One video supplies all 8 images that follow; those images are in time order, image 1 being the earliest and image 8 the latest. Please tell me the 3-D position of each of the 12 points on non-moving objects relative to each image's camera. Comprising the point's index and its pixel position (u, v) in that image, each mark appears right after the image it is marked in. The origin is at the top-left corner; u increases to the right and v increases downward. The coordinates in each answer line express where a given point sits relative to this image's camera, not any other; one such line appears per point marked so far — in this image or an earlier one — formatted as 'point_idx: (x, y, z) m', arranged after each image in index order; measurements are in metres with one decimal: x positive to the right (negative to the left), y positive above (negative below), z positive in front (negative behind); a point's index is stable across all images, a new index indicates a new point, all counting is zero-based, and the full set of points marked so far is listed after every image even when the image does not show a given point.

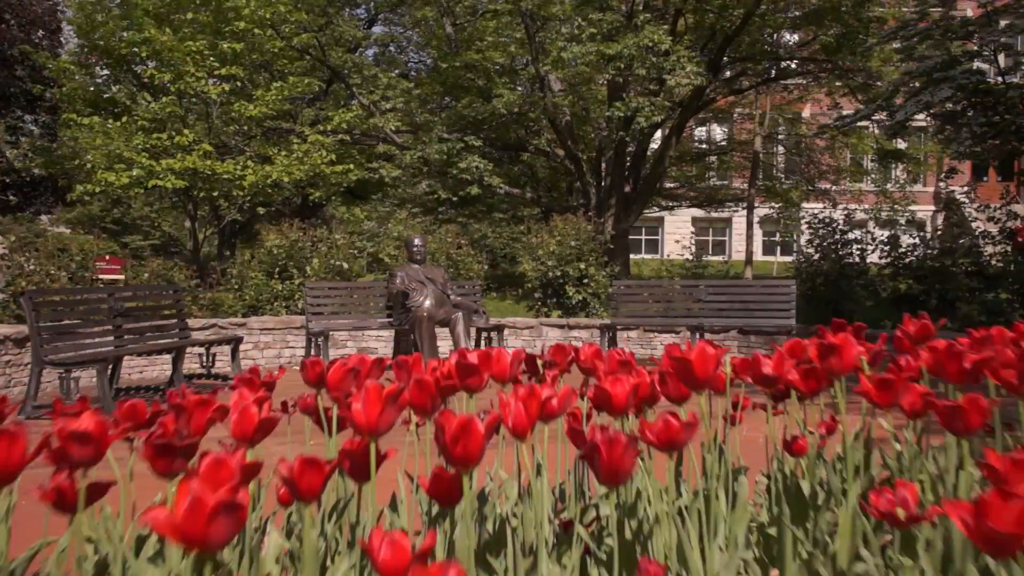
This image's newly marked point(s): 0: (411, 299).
0: (-1.0, -0.1, +9.8) m
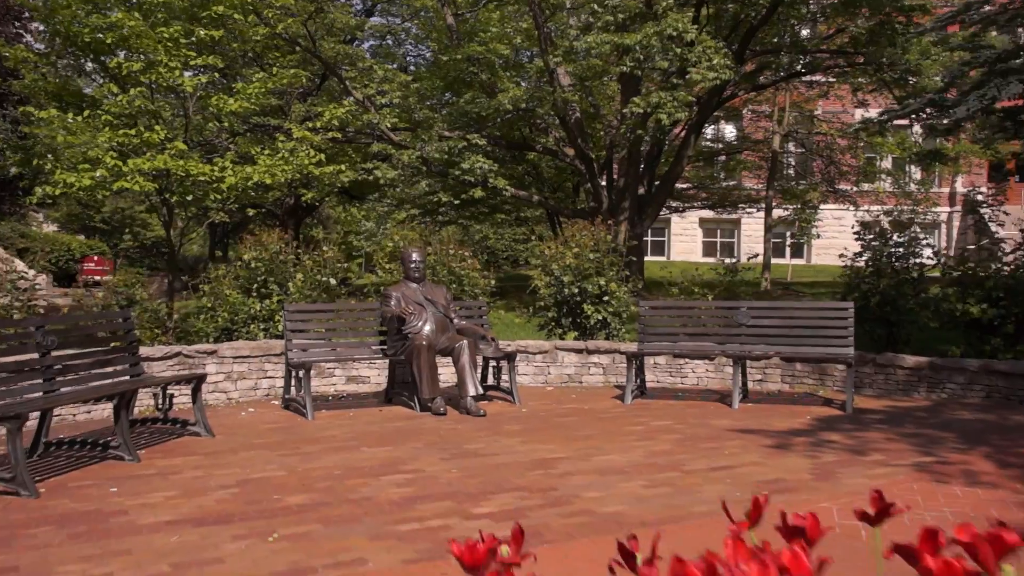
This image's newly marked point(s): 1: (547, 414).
0: (-0.9, -0.3, +8.4) m
1: (+0.3, -1.0, +8.1) m
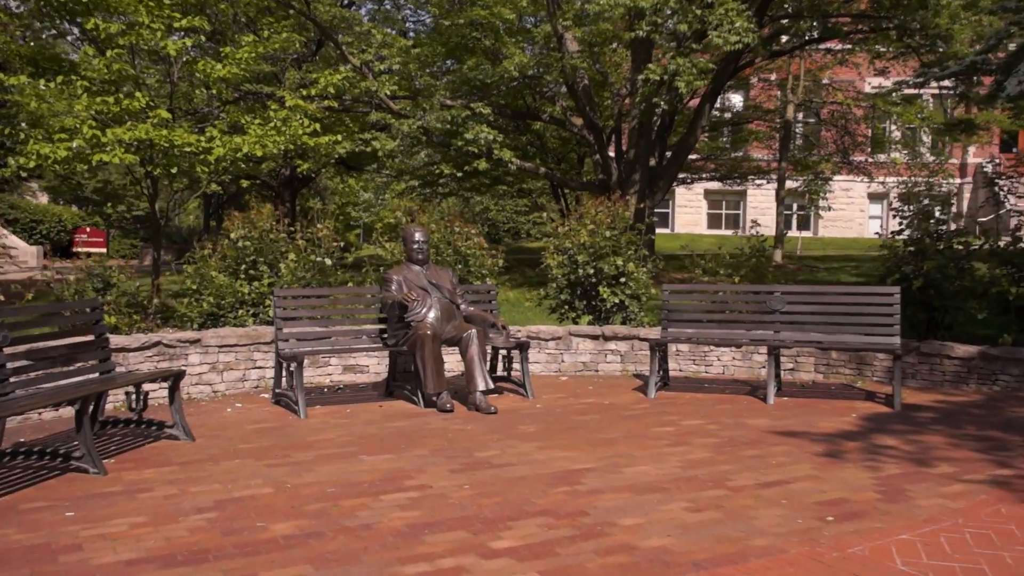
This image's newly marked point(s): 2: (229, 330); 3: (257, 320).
0: (-0.8, -0.2, +7.6) m
1: (+0.4, -0.9, +7.4) m
2: (-2.3, -0.4, +8.1) m
3: (-2.3, -0.3, +8.9) m
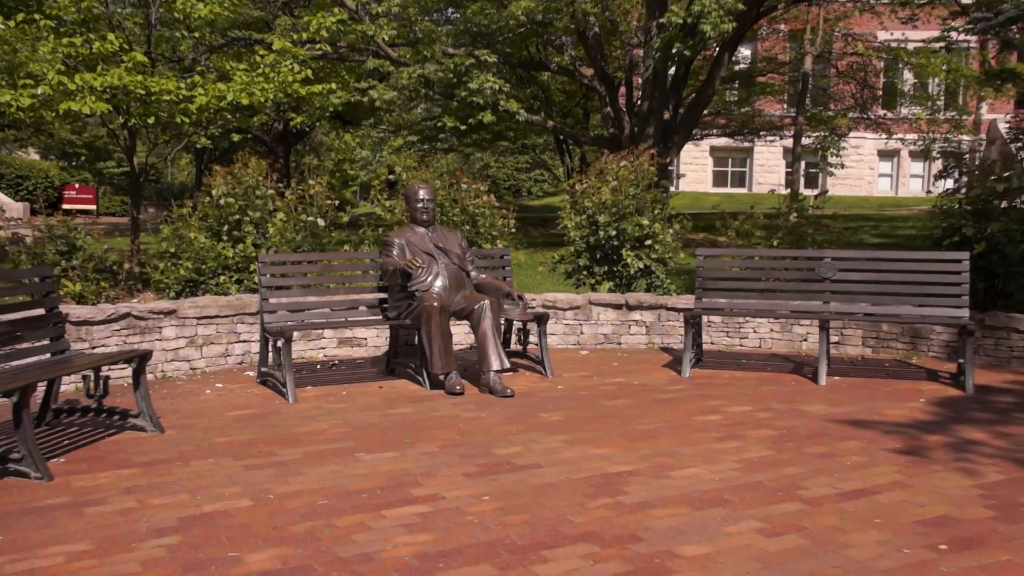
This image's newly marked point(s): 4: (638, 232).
0: (-0.7, +0.1, +6.7) m
1: (+0.5, -0.7, +6.5) m
2: (-2.2, -0.1, +7.1) m
3: (-2.2, 0.0, +8.0) m
4: (+1.1, +0.5, +8.8) m
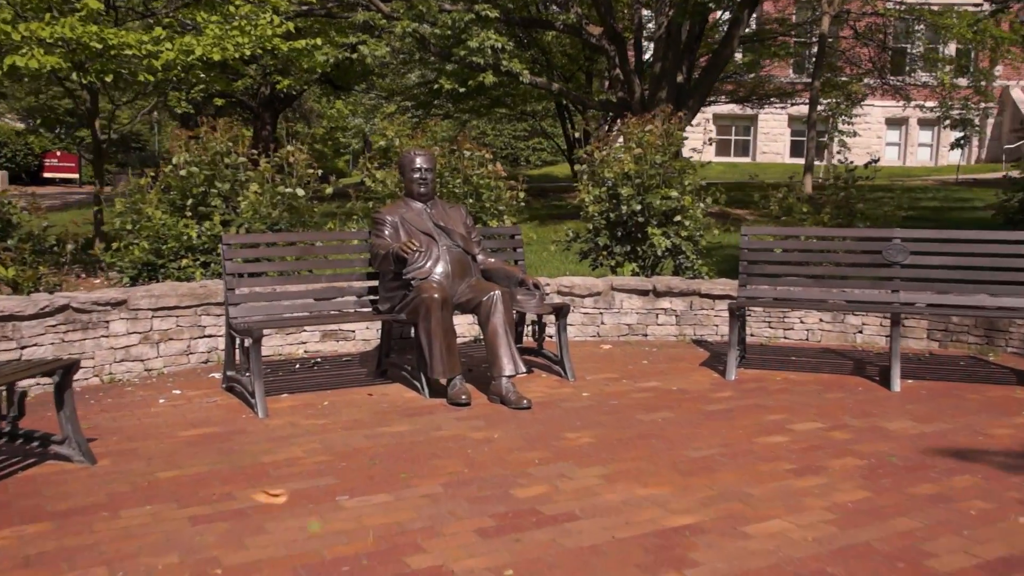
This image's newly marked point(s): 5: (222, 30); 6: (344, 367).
0: (-0.6, +0.1, +5.6) m
1: (+0.6, -0.6, +5.4) m
2: (-2.1, 0.0, +6.0) m
3: (-2.1, +0.1, +6.8) m
4: (+1.2, +0.6, +7.7) m
5: (-2.8, +2.5, +9.7) m
6: (-1.1, -0.5, +6.3) m
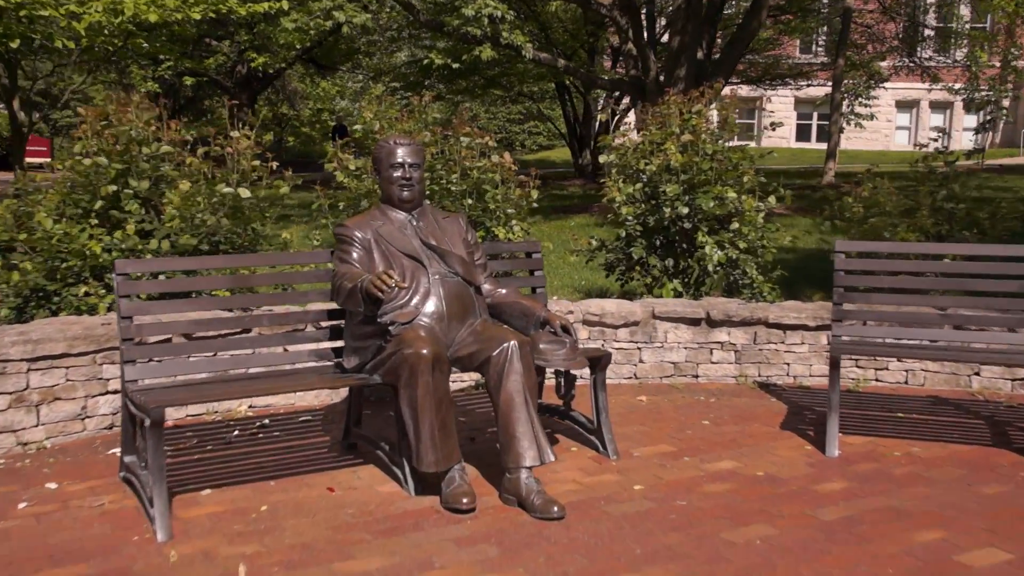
0: (-0.5, -0.1, +3.9) m
1: (+0.7, -0.8, +3.7) m
2: (-2.0, -0.2, +4.3) m
3: (-2.0, 0.0, +5.1) m
4: (+1.3, +0.5, +6.0) m
5: (-2.8, +2.4, +7.9) m
6: (-1.0, -0.7, +4.6) m
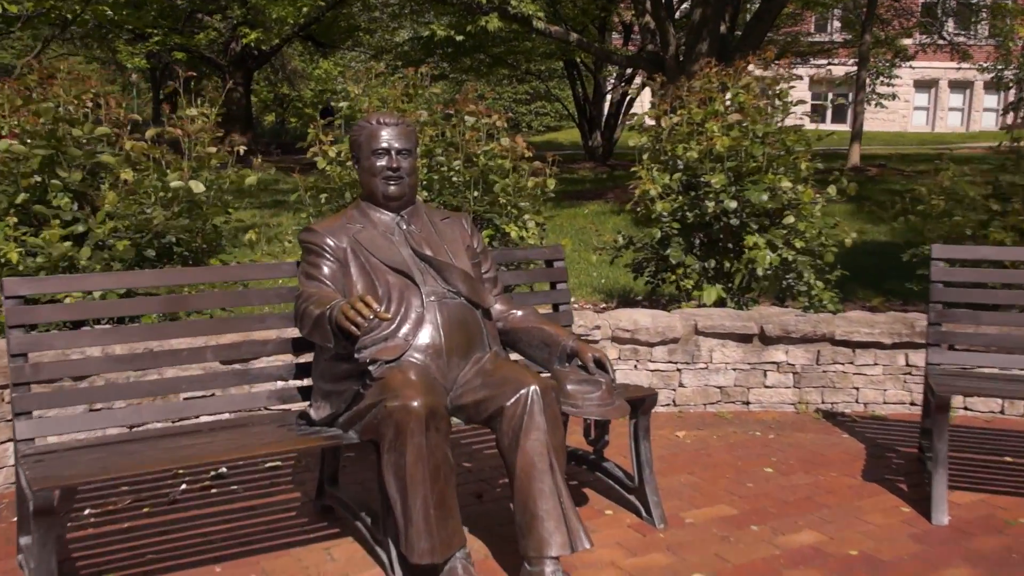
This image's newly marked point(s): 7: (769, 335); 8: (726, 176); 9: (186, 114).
0: (-0.4, -0.1, +3.0) m
1: (+0.7, -0.9, +2.8) m
2: (-2.0, -0.3, +3.4) m
3: (-2.0, -0.1, +4.2) m
4: (+1.3, +0.4, +5.0) m
5: (-2.7, +2.4, +7.0) m
6: (-0.9, -0.7, +3.6) m
7: (+1.2, -0.2, +4.7) m
8: (+1.1, +0.6, +5.0) m
9: (-1.5, +0.8, +4.6) m
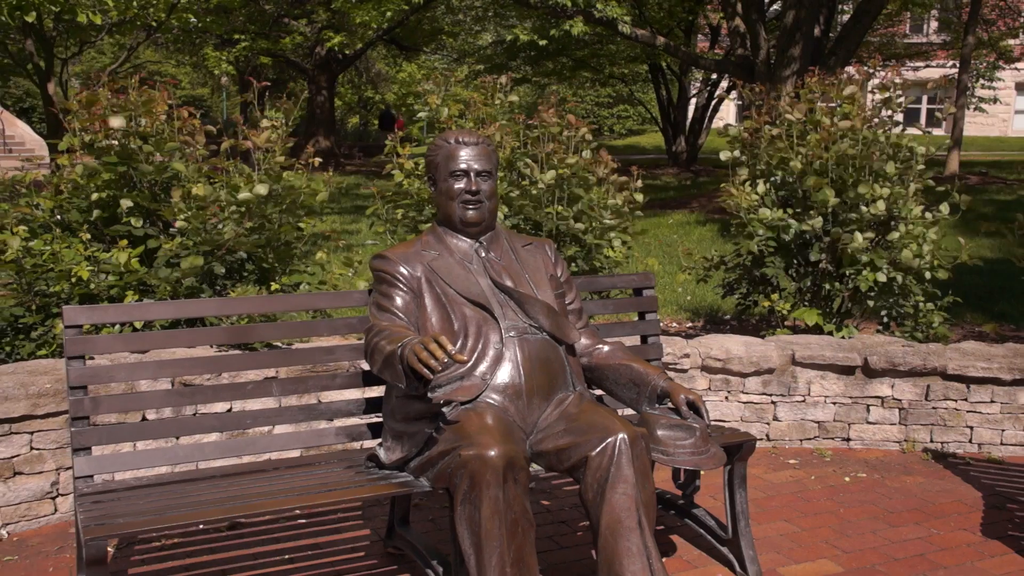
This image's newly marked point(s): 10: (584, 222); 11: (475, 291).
0: (-0.2, -0.2, +2.7) m
1: (+1.0, -1.0, +2.5) m
2: (-1.7, -0.3, +3.3) m
3: (-1.6, -0.2, +4.1) m
4: (+1.7, +0.3, +4.6) m
5: (-2.1, +2.3, +6.9) m
6: (-0.6, -0.8, +3.5) m
7: (+1.6, -0.4, +4.3) m
8: (+1.5, +0.4, +4.6) m
9: (-1.1, +0.7, +4.5) m
10: (+0.4, +0.3, +4.8) m
11: (-0.1, 0.0, +2.9) m
